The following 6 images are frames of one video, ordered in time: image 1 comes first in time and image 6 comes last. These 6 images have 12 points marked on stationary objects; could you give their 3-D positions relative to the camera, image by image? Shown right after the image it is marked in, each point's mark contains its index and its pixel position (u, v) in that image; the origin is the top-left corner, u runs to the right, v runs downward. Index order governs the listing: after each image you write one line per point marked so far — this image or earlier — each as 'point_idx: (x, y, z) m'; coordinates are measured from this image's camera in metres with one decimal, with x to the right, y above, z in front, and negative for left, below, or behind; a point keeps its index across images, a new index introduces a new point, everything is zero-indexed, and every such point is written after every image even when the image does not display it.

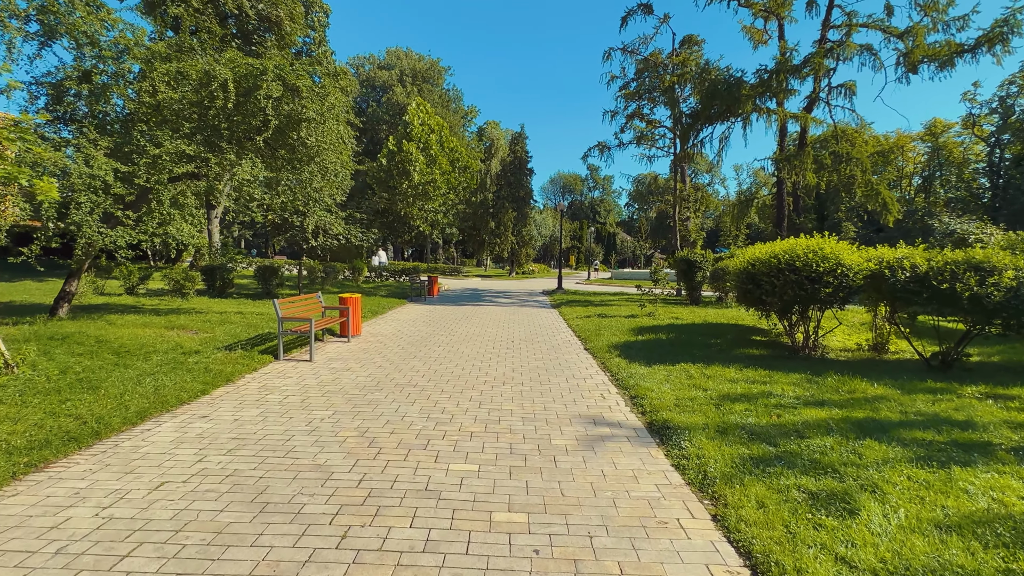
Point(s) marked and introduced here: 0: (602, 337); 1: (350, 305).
0: (+1.7, -1.0, +9.6) m
1: (-3.1, -0.3, +9.5) m
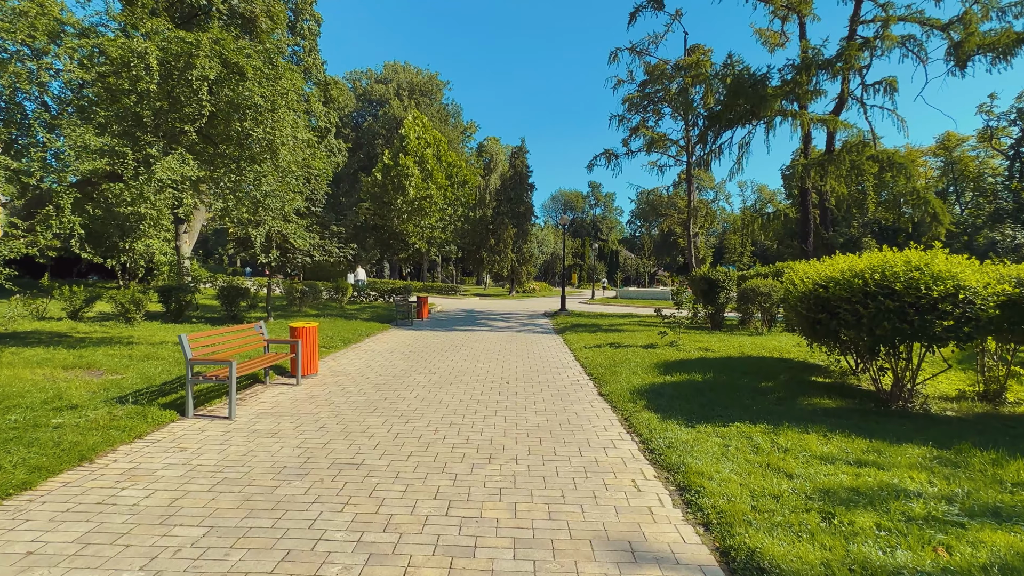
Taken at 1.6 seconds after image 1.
0: (+1.7, -1.4, +7.6) m
1: (-3.2, -0.8, +7.6) m
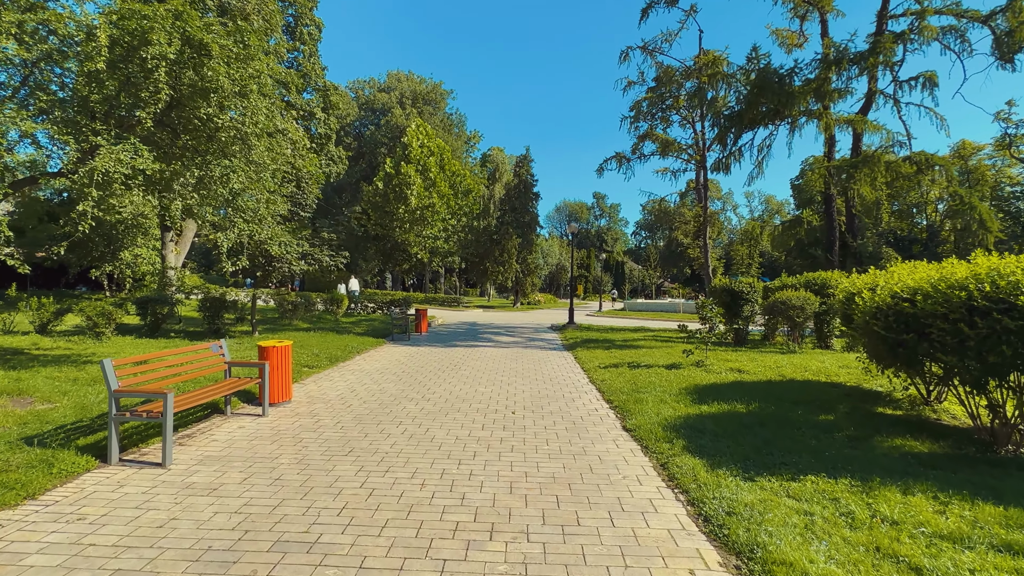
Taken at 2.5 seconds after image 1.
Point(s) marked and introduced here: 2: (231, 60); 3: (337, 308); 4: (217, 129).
0: (+1.7, -1.5, +6.5) m
1: (-3.1, -0.9, +6.5) m
2: (-4.4, +3.5, +7.8) m
3: (-6.6, -0.8, +18.9) m
4: (-4.5, +2.4, +7.6) m
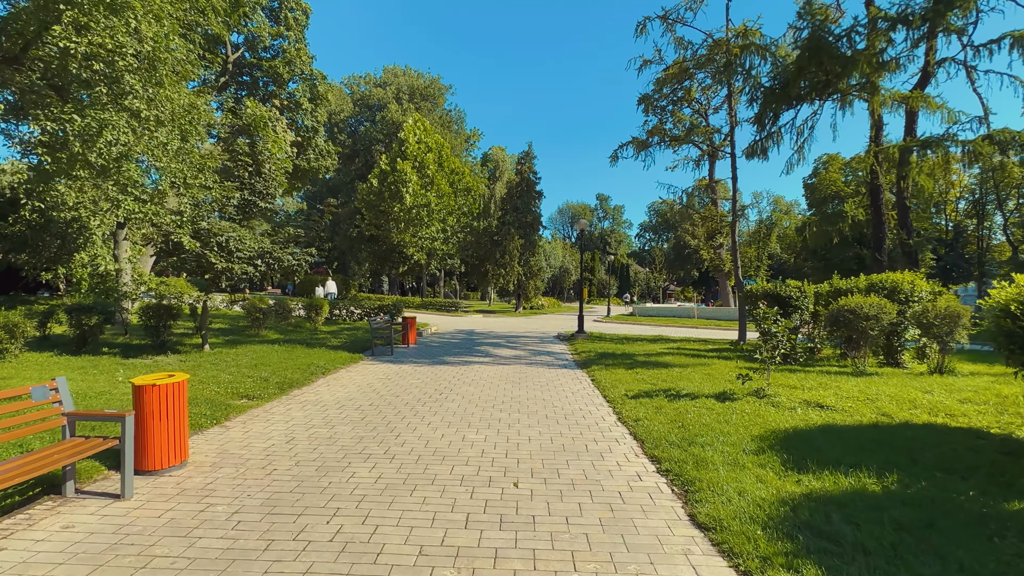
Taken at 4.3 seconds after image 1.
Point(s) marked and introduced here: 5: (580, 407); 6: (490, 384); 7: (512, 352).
0: (+1.8, -1.6, +4.3) m
1: (-3.1, -1.0, +4.3) m
2: (-4.3, +3.4, +5.6) m
3: (-6.6, -0.9, +16.7) m
4: (-4.5, +2.4, +5.5) m
5: (+1.0, -1.7, +7.0) m
6: (-0.4, -1.7, +8.8) m
7: (0.0, -1.7, +13.3) m
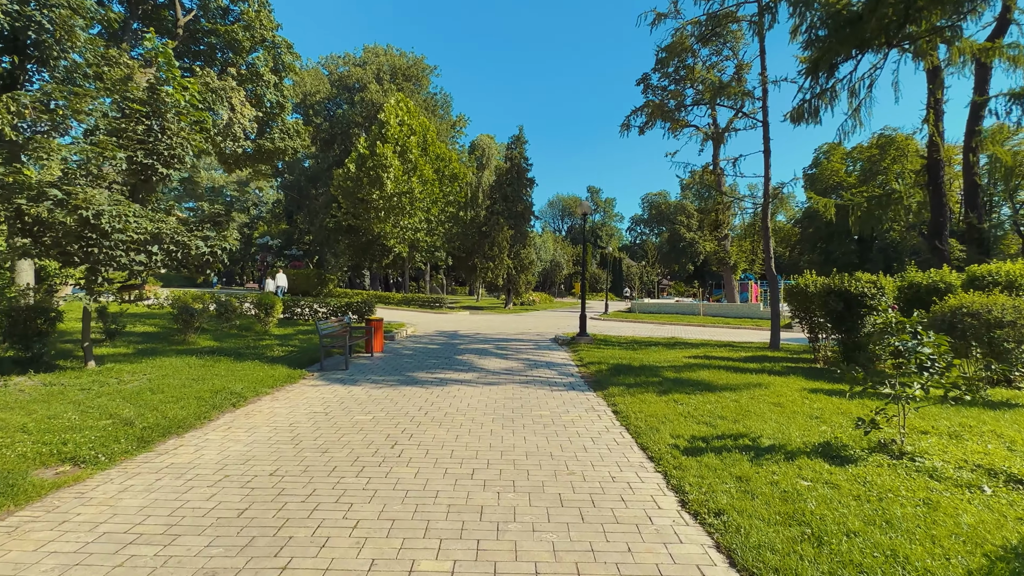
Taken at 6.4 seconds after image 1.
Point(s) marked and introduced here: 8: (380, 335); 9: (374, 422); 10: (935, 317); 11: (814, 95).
0: (+1.7, -1.6, +1.7) m
1: (-3.1, -1.0, +1.6) m
2: (-4.4, +3.5, +2.8) m
3: (-6.8, -0.8, +13.9) m
4: (-4.5, +2.4, +2.7) m
5: (+0.9, -1.7, +4.4) m
6: (-0.5, -1.6, +6.2) m
7: (-0.2, -1.6, +10.7) m
8: (-3.1, -1.0, +11.6) m
9: (-1.6, -1.6, +6.0) m
10: (+6.3, -0.5, +8.0) m
11: (+6.4, +4.1, +10.6) m
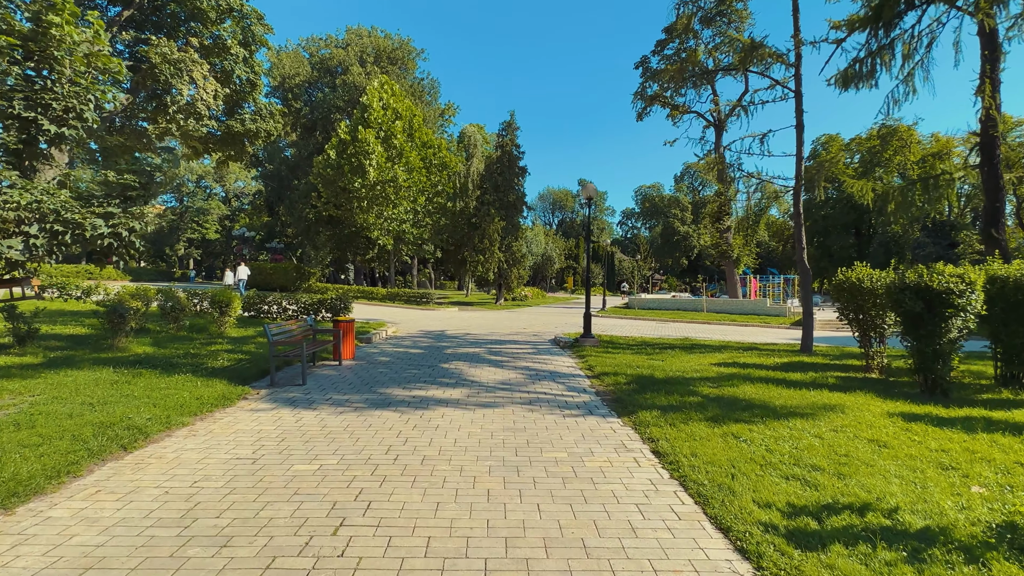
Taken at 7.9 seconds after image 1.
0: (+1.9, -1.6, -0.1) m
1: (-3.0, -1.0, -0.3) m
2: (-4.3, +3.5, +0.9) m
3: (-7.0, -0.7, +12.0) m
4: (-4.4, +2.4, +0.8) m
5: (+1.0, -1.6, +2.7) m
6: (-0.5, -1.6, +4.4) m
7: (-0.3, -1.5, +8.9) m
8: (-3.1, -0.9, +9.8) m
9: (-1.6, -1.6, +4.2) m
10: (+6.3, -0.5, +6.3) m
11: (+6.4, +4.2, +8.9) m
